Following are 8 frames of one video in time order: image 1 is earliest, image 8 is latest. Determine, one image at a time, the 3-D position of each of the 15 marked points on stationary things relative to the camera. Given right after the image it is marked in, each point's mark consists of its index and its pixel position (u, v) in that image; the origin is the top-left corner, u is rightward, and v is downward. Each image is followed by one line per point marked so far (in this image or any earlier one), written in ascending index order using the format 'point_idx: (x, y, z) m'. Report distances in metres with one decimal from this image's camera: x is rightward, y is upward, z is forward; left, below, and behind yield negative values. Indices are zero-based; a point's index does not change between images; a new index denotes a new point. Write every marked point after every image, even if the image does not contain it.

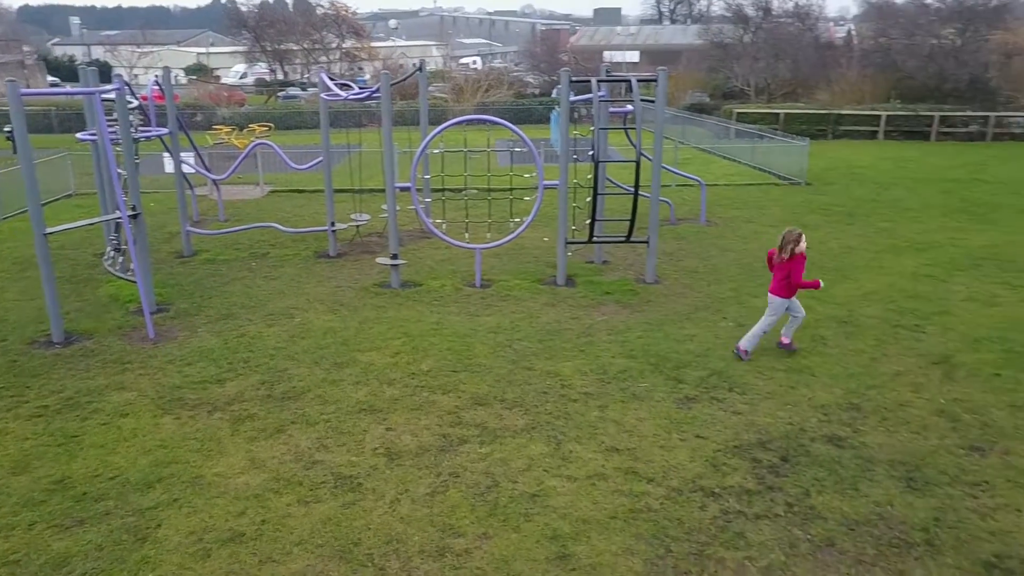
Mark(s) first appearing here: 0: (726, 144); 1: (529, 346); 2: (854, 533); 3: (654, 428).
0: (+4.1, +2.9, +17.4) m
1: (+0.1, -0.4, +6.1) m
2: (+1.6, -1.1, +3.7) m
3: (+0.8, -0.8, +4.8) m
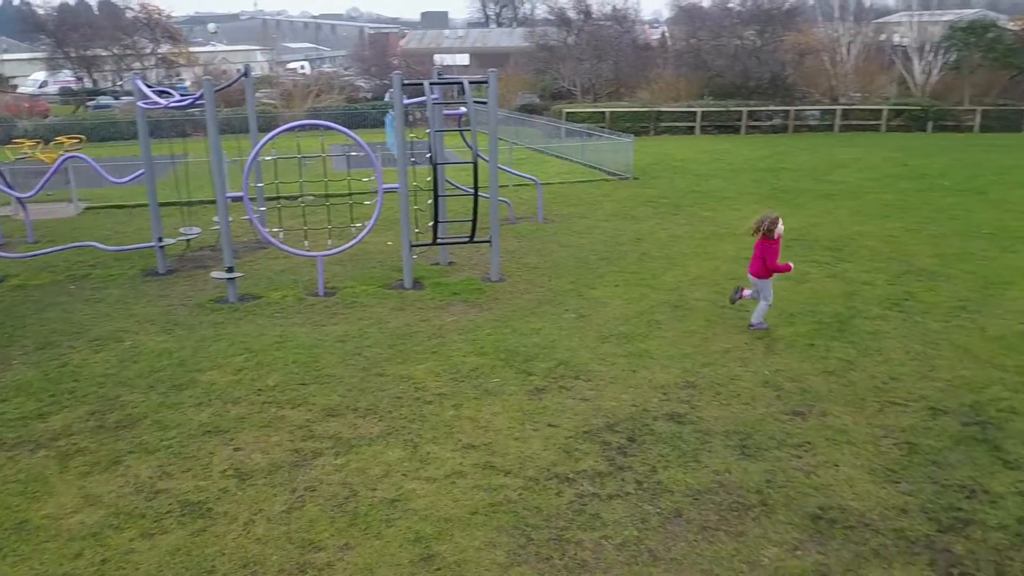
0: (+1.0, +3.2, +17.8) m
1: (-1.0, -0.5, +6.1) m
2: (+0.9, -1.0, +4.0) m
3: (0.0, -0.8, +4.9) m
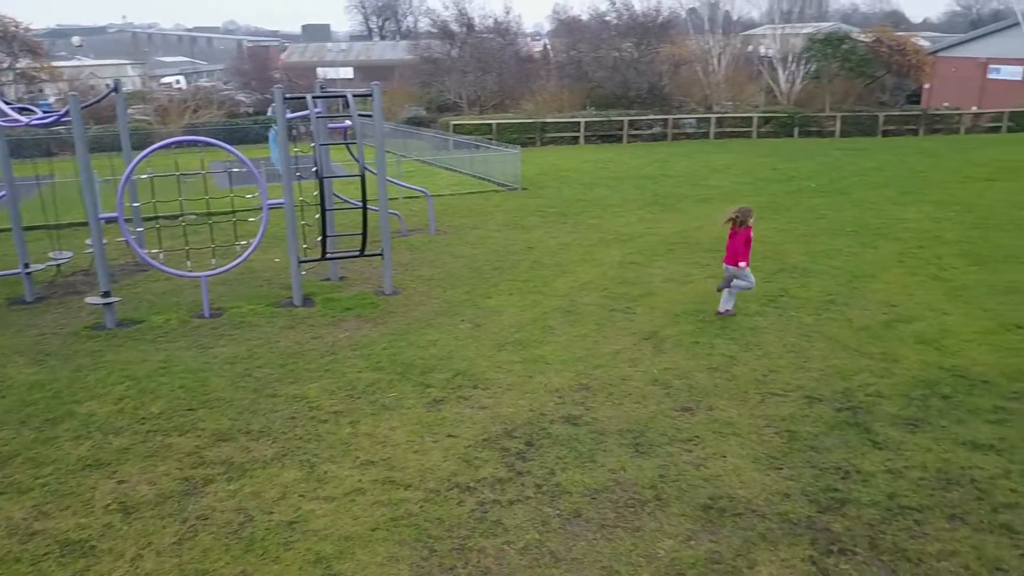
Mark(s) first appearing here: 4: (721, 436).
0: (-1.4, +2.9, +17.9) m
1: (-1.8, -0.6, +5.9) m
2: (+0.4, -1.1, +4.1) m
3: (-0.6, -0.9, +4.9) m
4: (+1.2, -0.9, +4.8) m
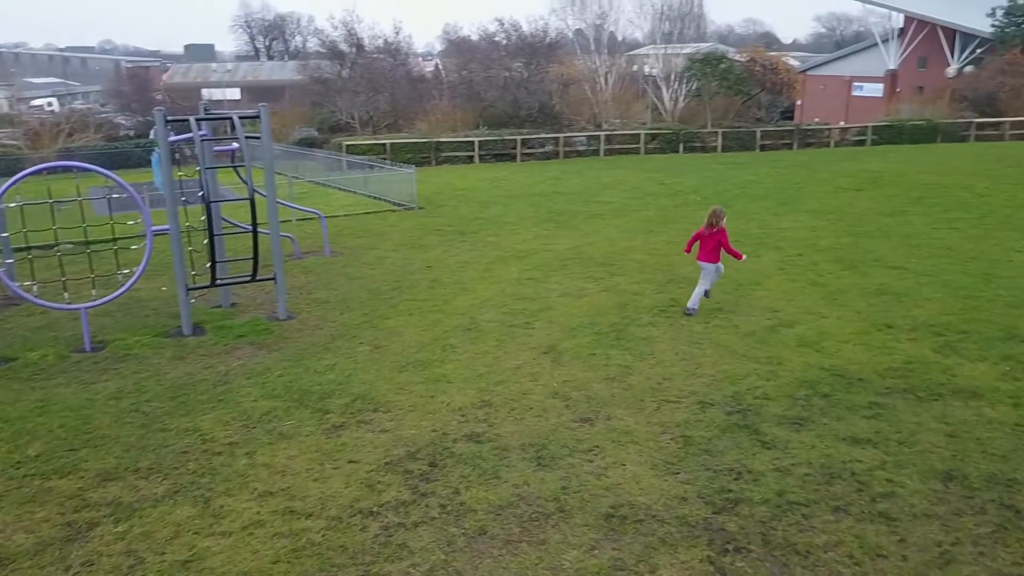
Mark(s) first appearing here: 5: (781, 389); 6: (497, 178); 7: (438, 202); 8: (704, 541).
0: (-3.7, +2.4, +17.6) m
1: (-2.5, -0.8, +5.7) m
2: (-0.1, -1.1, +4.1) m
3: (-1.2, -1.0, +4.8) m
4: (+0.6, -0.9, +4.9) m
5: (+1.9, -0.7, +5.7) m
6: (-0.3, +2.5, +18.7) m
7: (-1.4, +1.6, +15.6) m
8: (+0.9, -1.2, +3.8) m
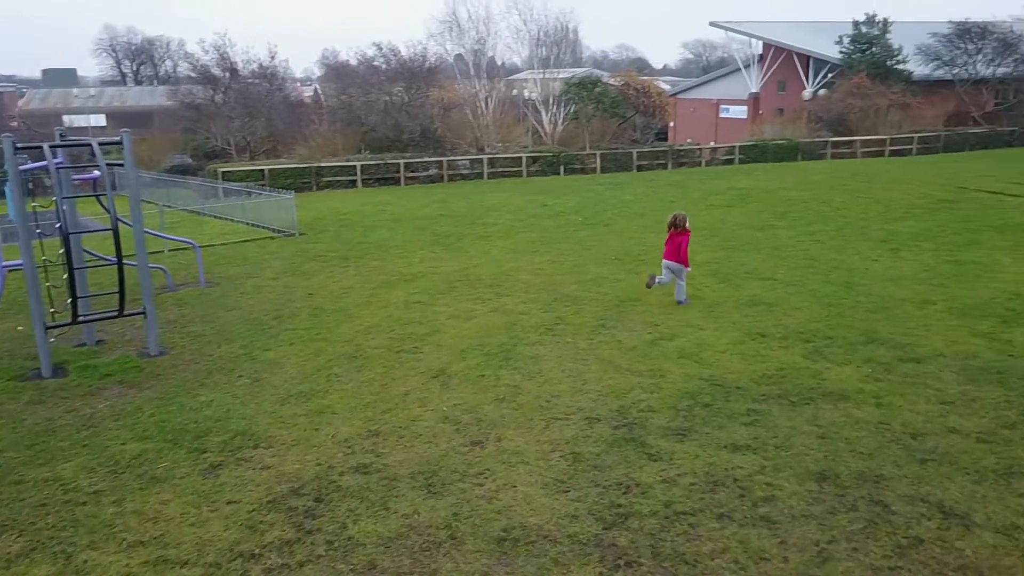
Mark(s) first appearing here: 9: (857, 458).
0: (-6.2, +1.8, +17.0) m
1: (-3.2, -1.1, +5.2) m
2: (-0.6, -1.3, +4.0) m
3: (-1.8, -1.2, +4.5) m
4: (0.0, -1.1, +4.8) m
5: (+1.1, -0.8, +5.8) m
6: (-3.0, +1.9, +18.5) m
7: (-3.6, +1.1, +15.3) m
8: (+0.4, -1.3, +3.8) m
9: (+2.0, -1.0, +4.8) m
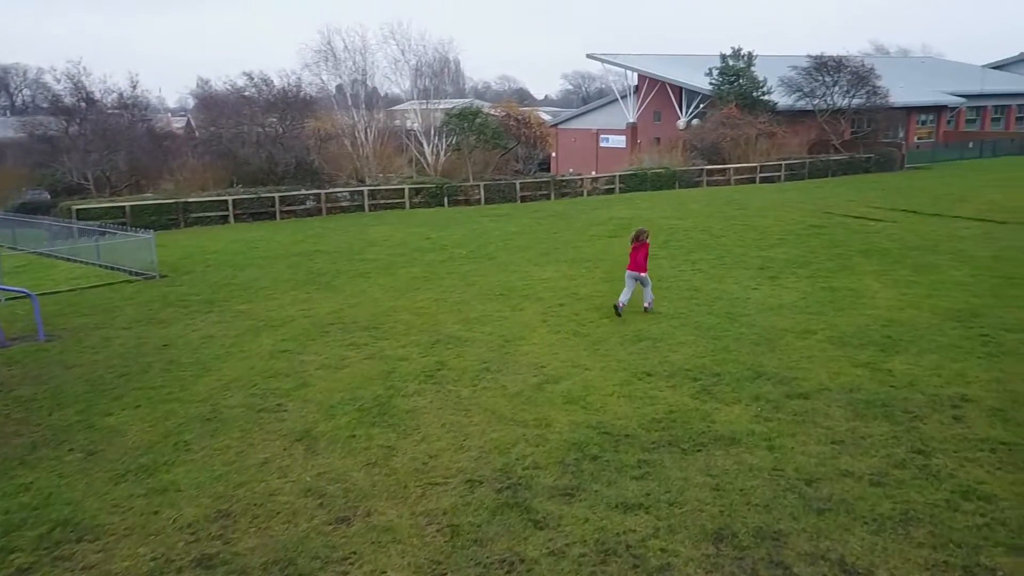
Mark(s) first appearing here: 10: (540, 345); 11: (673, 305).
0: (-8.5, +0.8, +15.6) m
1: (-3.9, -1.5, +4.2) m
2: (-1.1, -1.6, +3.3) m
3: (-2.4, -1.5, +3.7) m
4: (-0.7, -1.4, +4.3) m
5: (+0.3, -1.1, +5.4) m
6: (-5.6, +1.1, +17.5) m
7: (-5.7, +0.3, +14.2) m
8: (-0.2, -1.5, +3.3) m
9: (+1.3, -1.2, +4.5) m
10: (+0.3, -0.6, +8.2) m
11: (+1.9, -0.2, +9.7) m
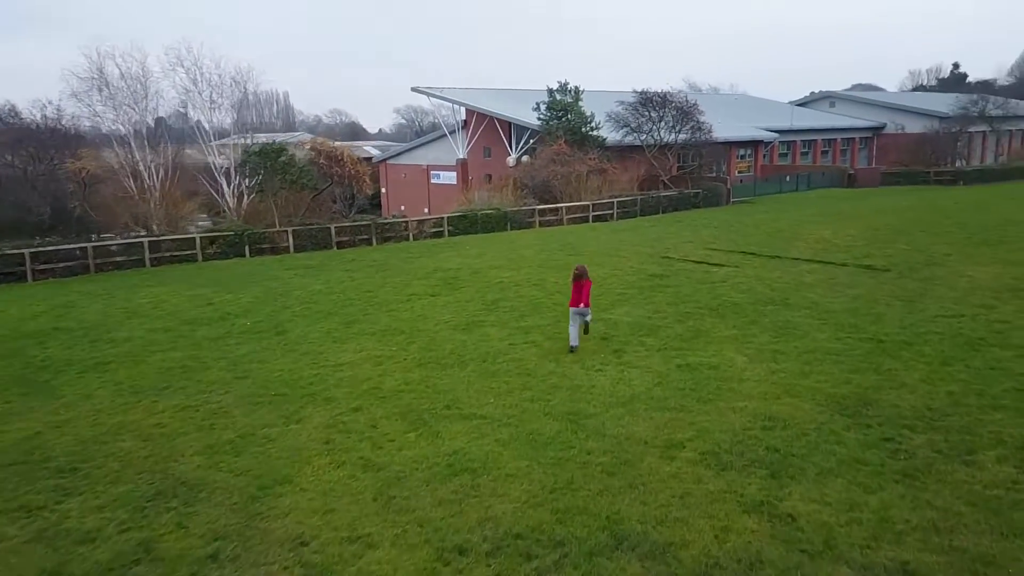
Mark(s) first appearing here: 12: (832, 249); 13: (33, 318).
0: (-11.5, -0.6, +11.3) m
1: (-4.7, -2.3, +1.0) m
2: (-1.8, -2.2, +0.6) m
3: (-3.2, -2.3, +0.7) m
4: (-1.6, -2.1, +1.6) m
5: (-0.9, -1.8, +2.9) m
6: (-9.0, -0.4, +13.7) m
7: (-8.5, -1.0, +10.4) m
8: (-0.9, -2.2, +0.8) m
9: (+0.4, -1.9, +2.2) m
10: (-1.4, -1.4, +5.7) m
11: (-0.1, -1.1, +7.5) m
12: (+6.9, +0.8, +17.4) m
13: (-7.5, -0.5, +12.8) m
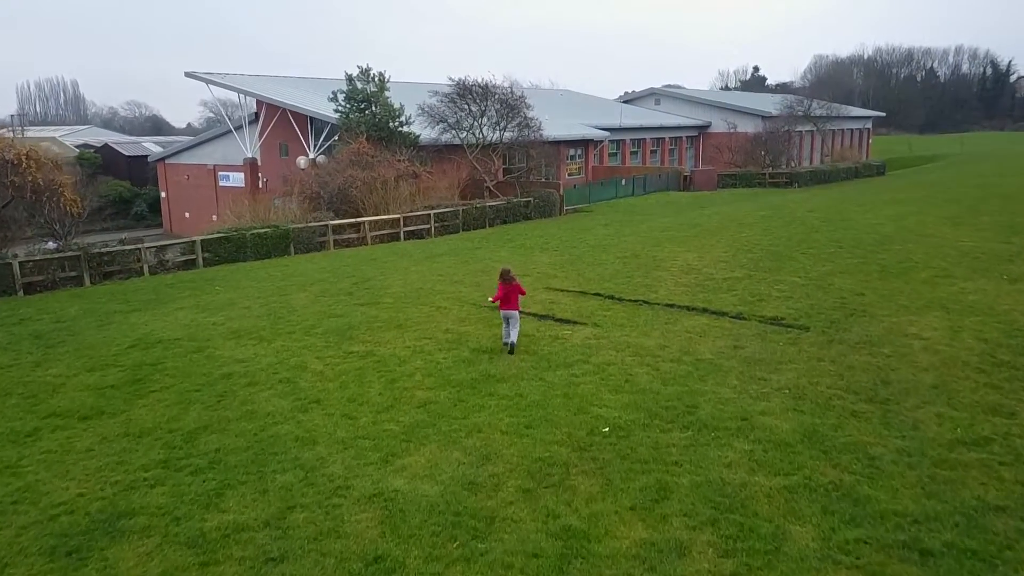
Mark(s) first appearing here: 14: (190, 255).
0: (-13.4, -2.0, +3.3) m
1: (-4.6, -3.5, -5.4) m
2: (-1.7, -3.3, -5.1) m
3: (-3.0, -3.4, -5.3) m
4: (-1.7, -3.1, -4.1) m
5: (-1.2, -2.9, -2.7) m
6: (-11.5, -1.7, +6.2) m
7: (-10.3, -2.3, +3.1) m
8: (-0.8, -3.2, -4.7) m
9: (+0.1, -2.9, -3.1) m
10: (-2.3, -2.5, -0.1) m
11: (-1.5, -2.1, +2.0) m
12: (+3.2, 0.0, +13.1) m
13: (-9.8, -1.8, +5.6) m
14: (-7.0, +0.7, +17.5) m
